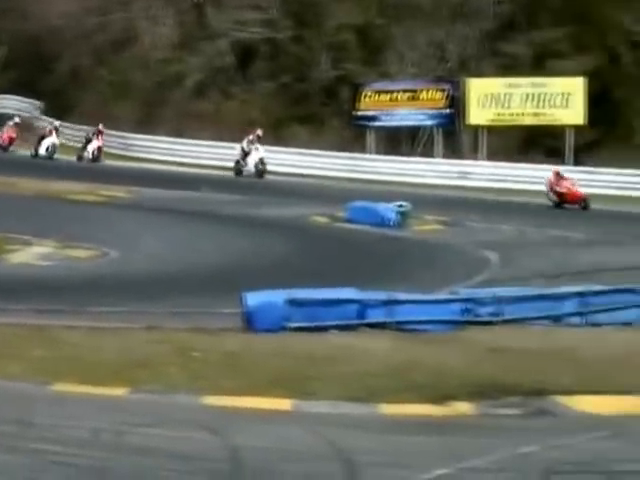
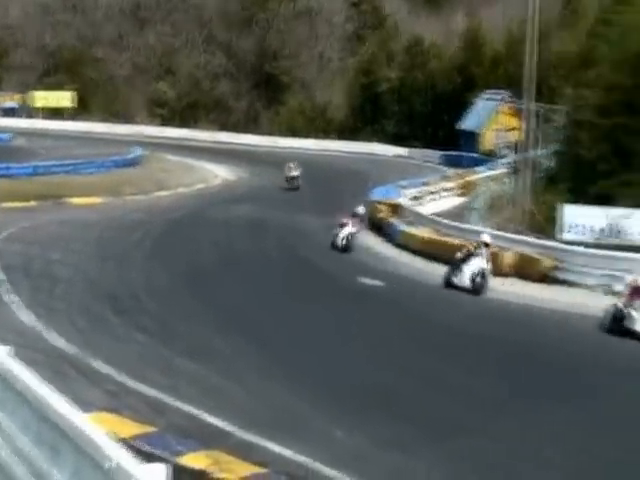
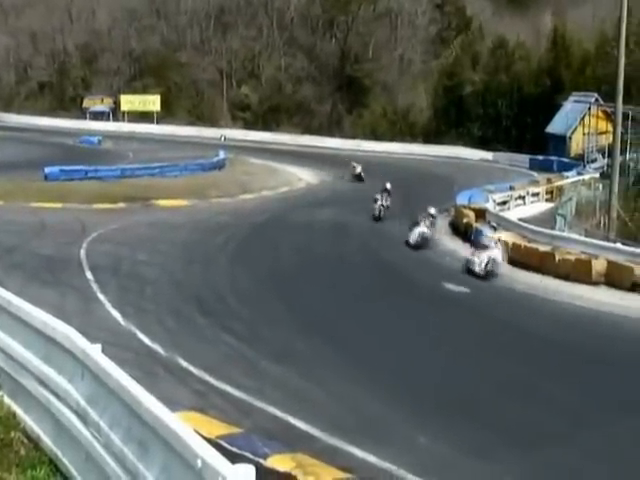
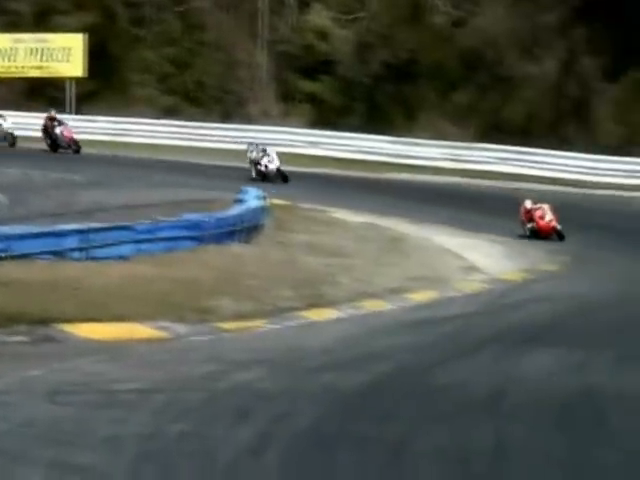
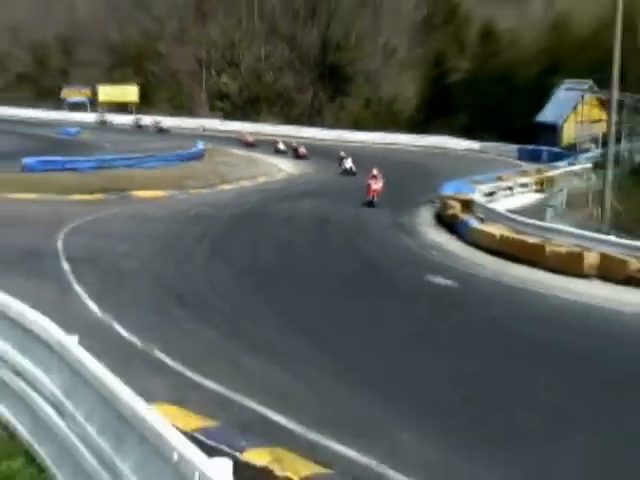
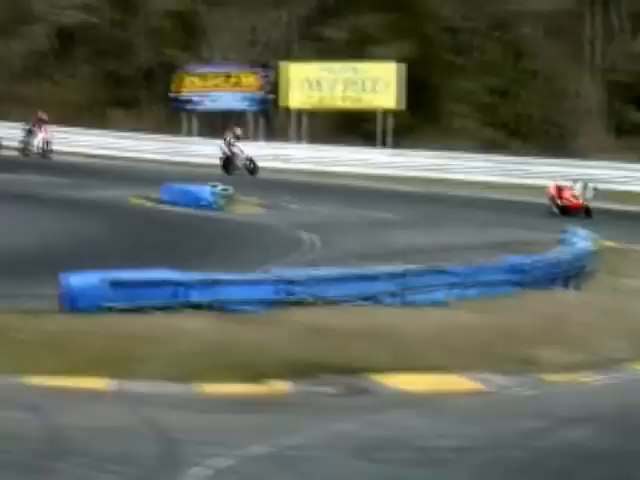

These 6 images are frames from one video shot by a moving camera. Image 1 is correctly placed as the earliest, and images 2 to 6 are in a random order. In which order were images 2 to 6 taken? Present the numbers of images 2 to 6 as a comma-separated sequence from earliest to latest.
6, 4, 5, 3, 2
